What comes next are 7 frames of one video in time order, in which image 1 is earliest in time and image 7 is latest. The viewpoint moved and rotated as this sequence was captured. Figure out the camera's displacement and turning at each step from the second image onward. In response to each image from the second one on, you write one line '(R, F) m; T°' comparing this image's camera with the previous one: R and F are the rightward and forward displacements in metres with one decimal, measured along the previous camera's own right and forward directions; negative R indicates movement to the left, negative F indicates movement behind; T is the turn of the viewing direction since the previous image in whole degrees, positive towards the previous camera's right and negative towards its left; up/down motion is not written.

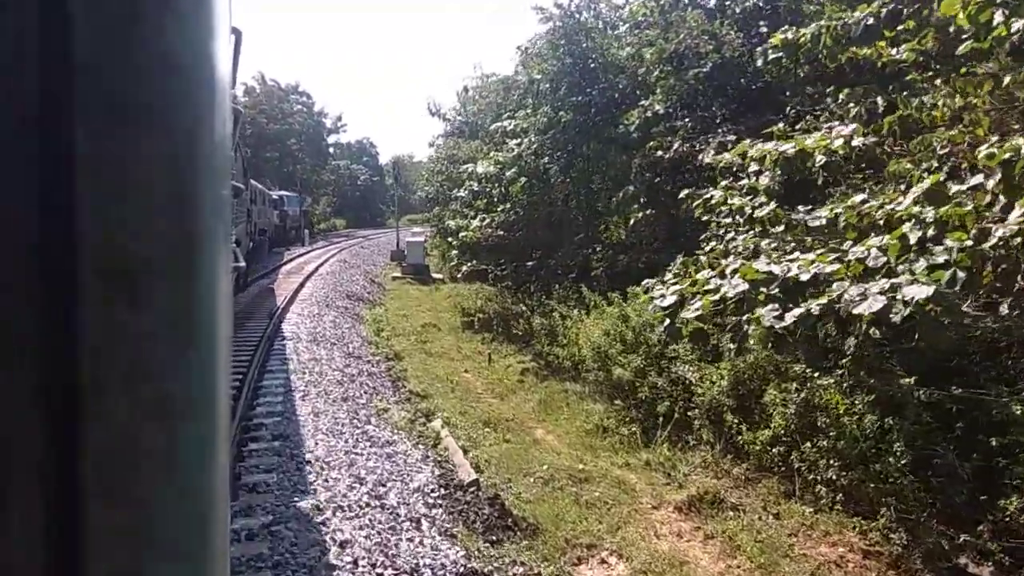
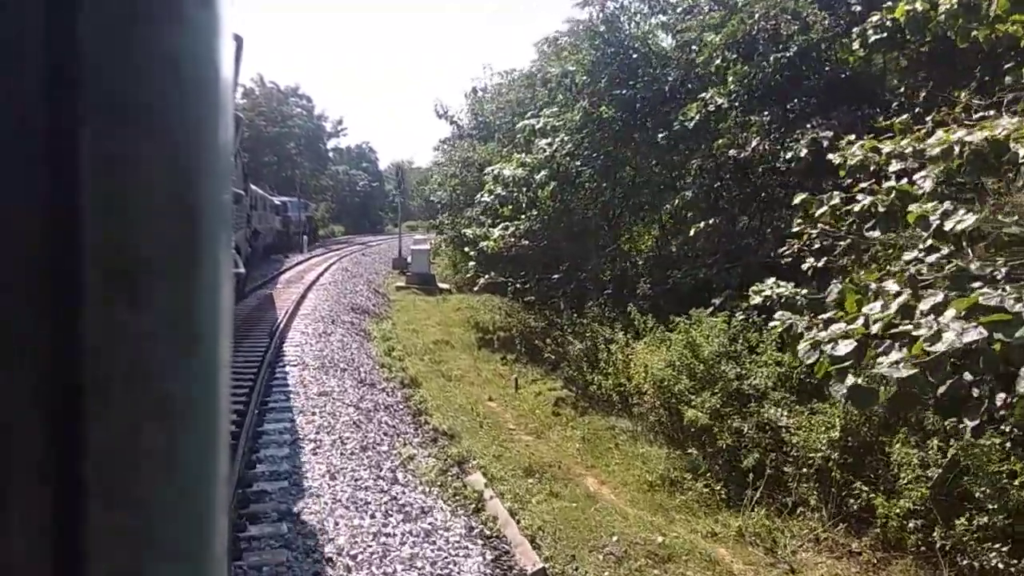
(-0.6, +1.7) m; 0°
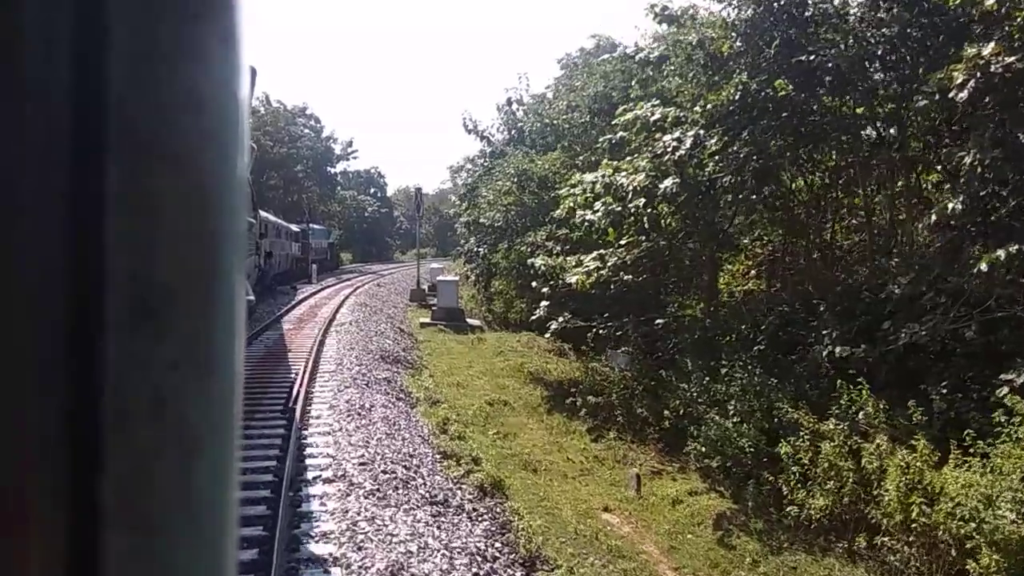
(-1.4, +4.0) m; 0°
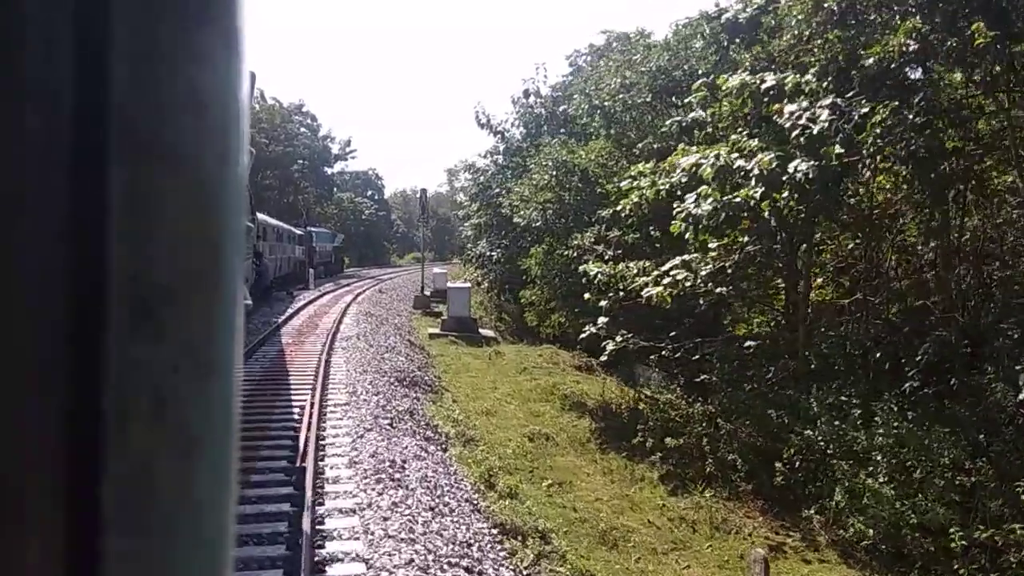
(-0.8, +2.3) m; 0°
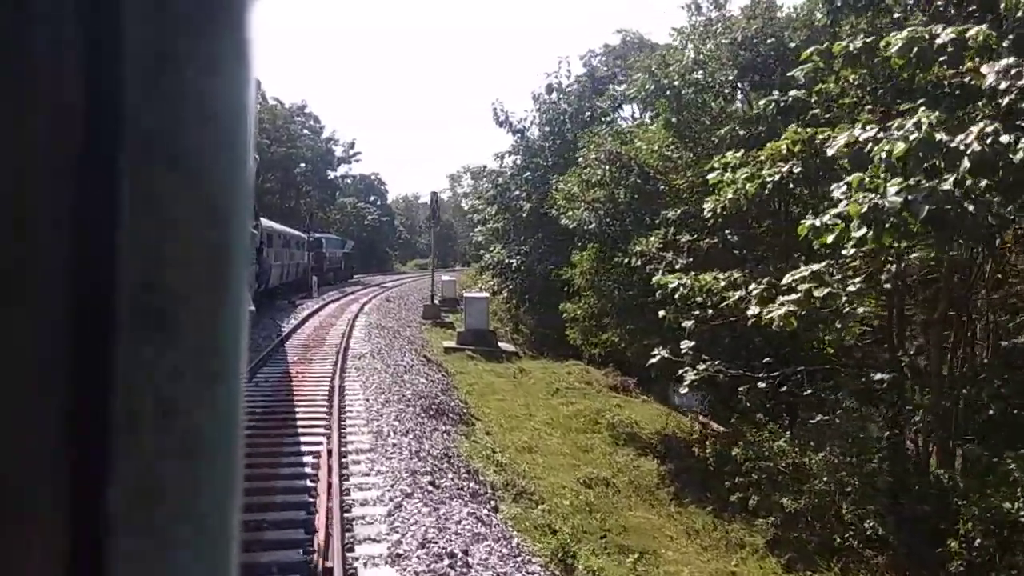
(-0.7, +2.0) m; 0°
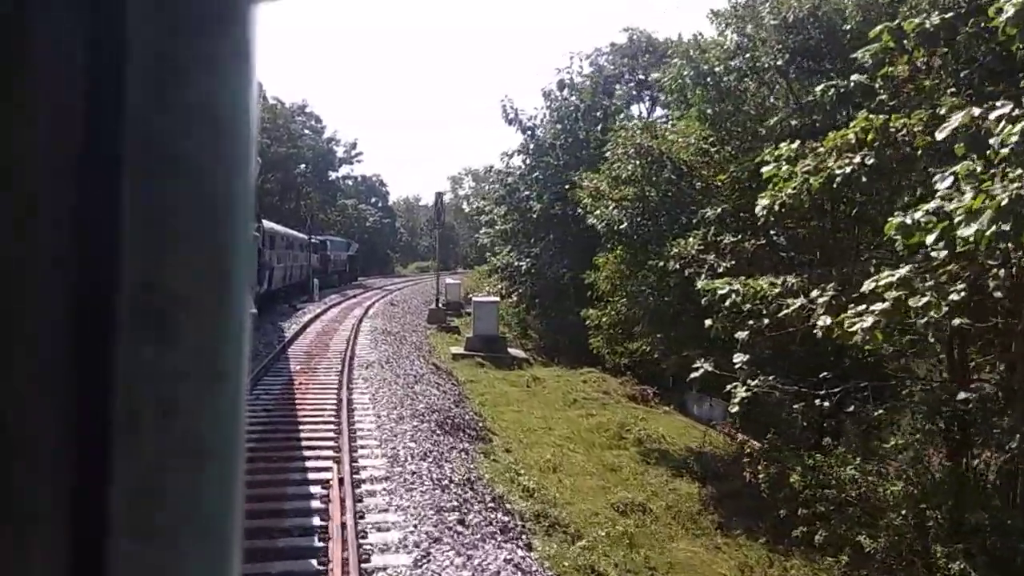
(-0.3, +0.9) m; 0°
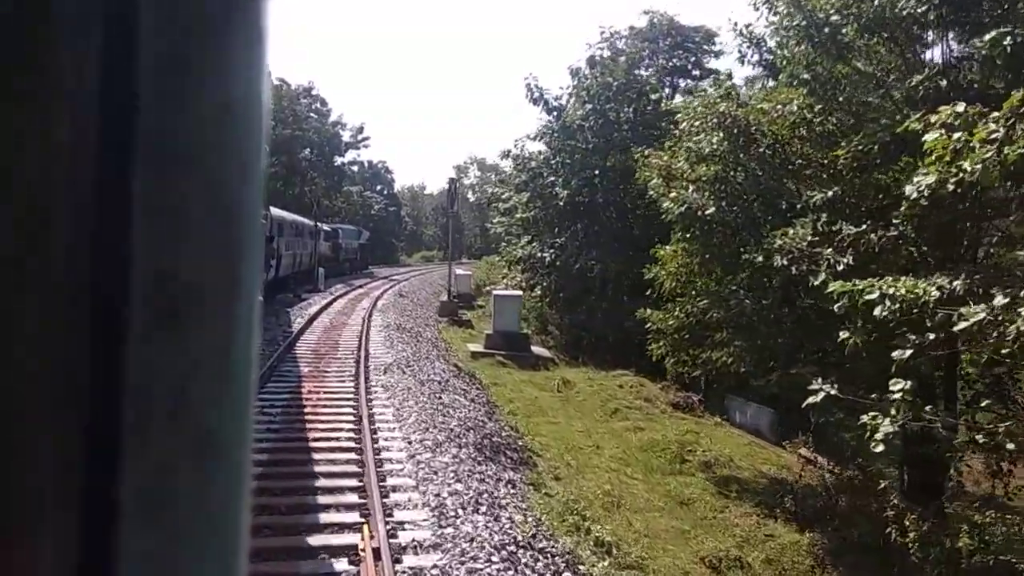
(-0.6, +1.8) m; 0°
